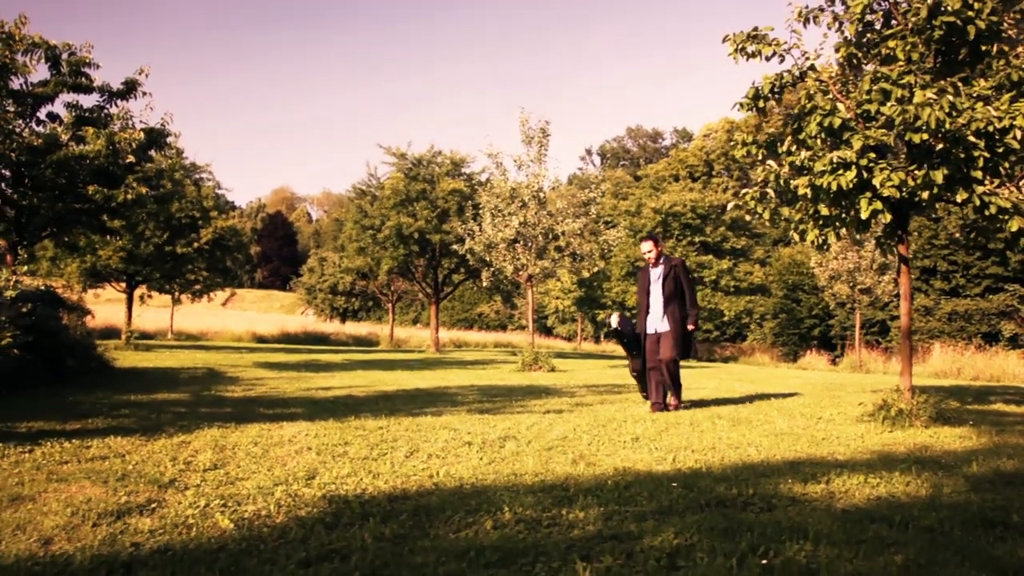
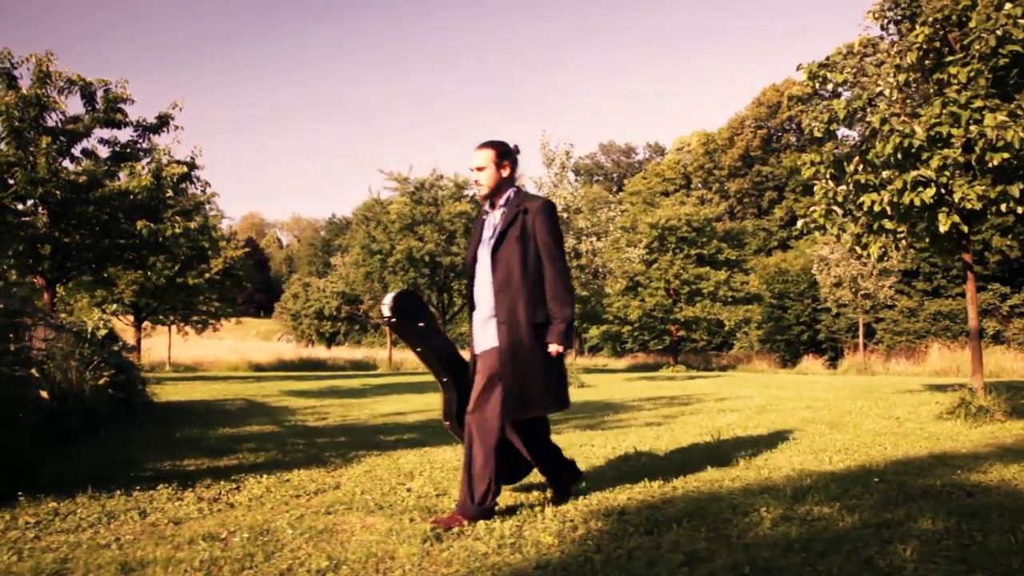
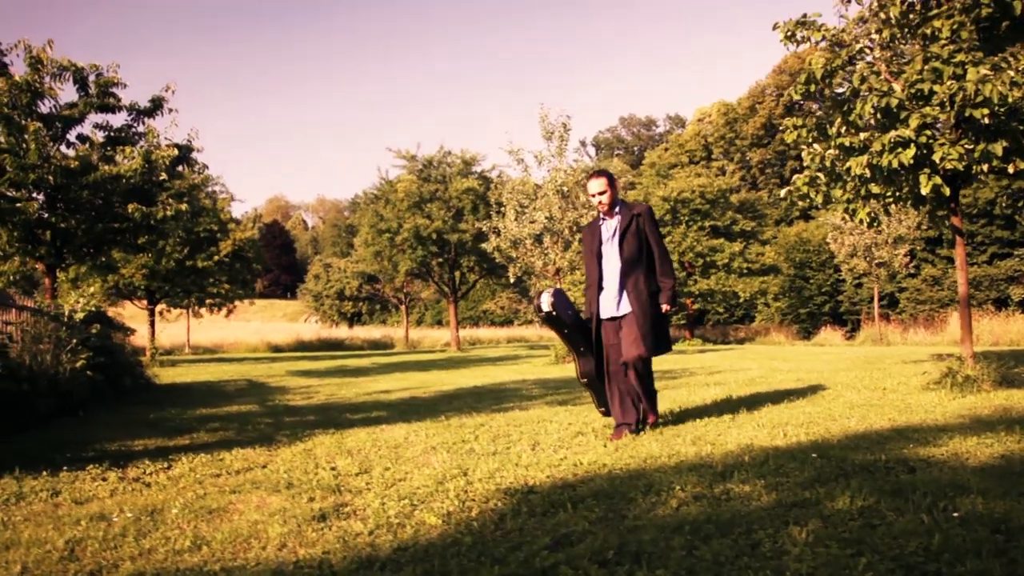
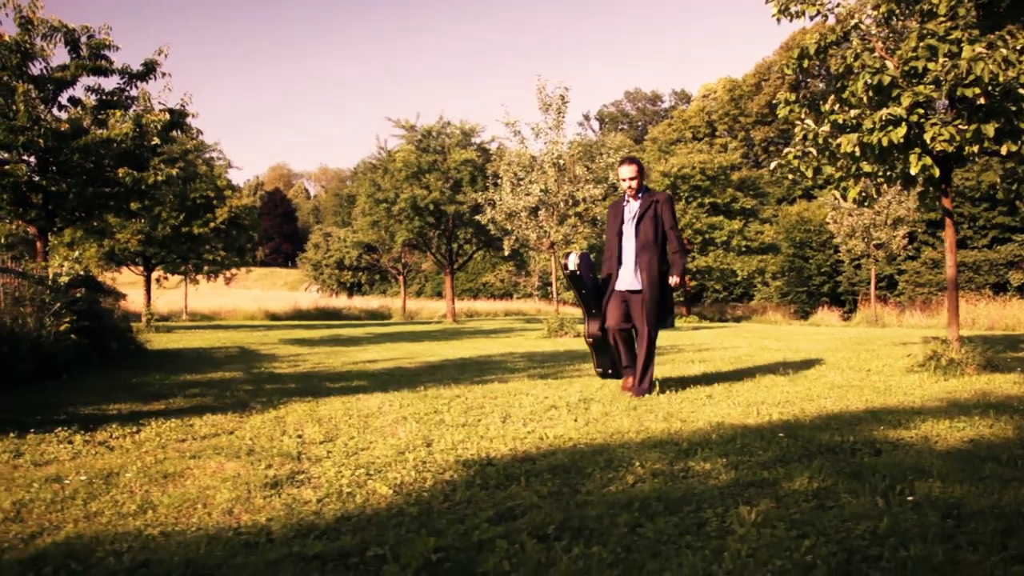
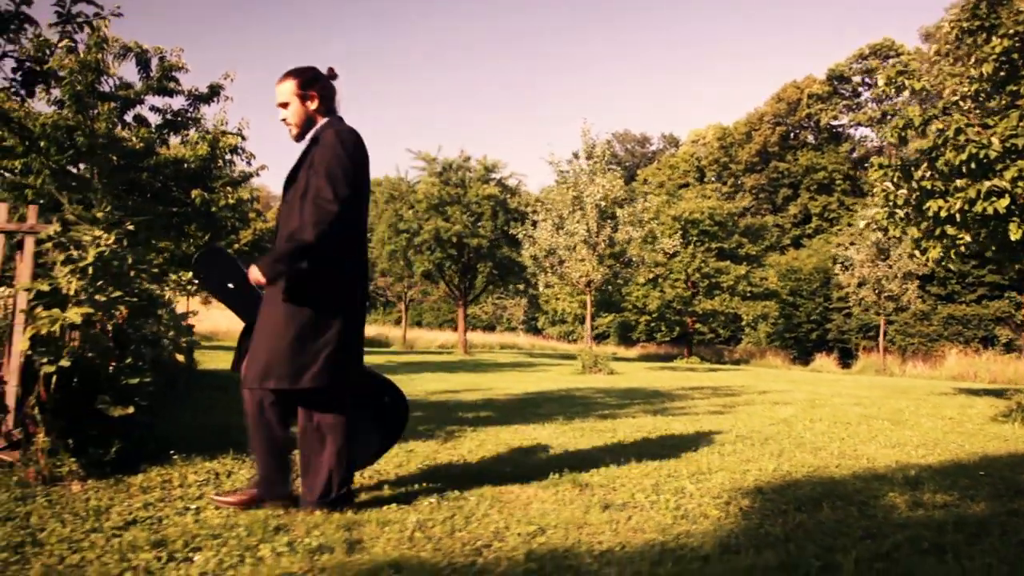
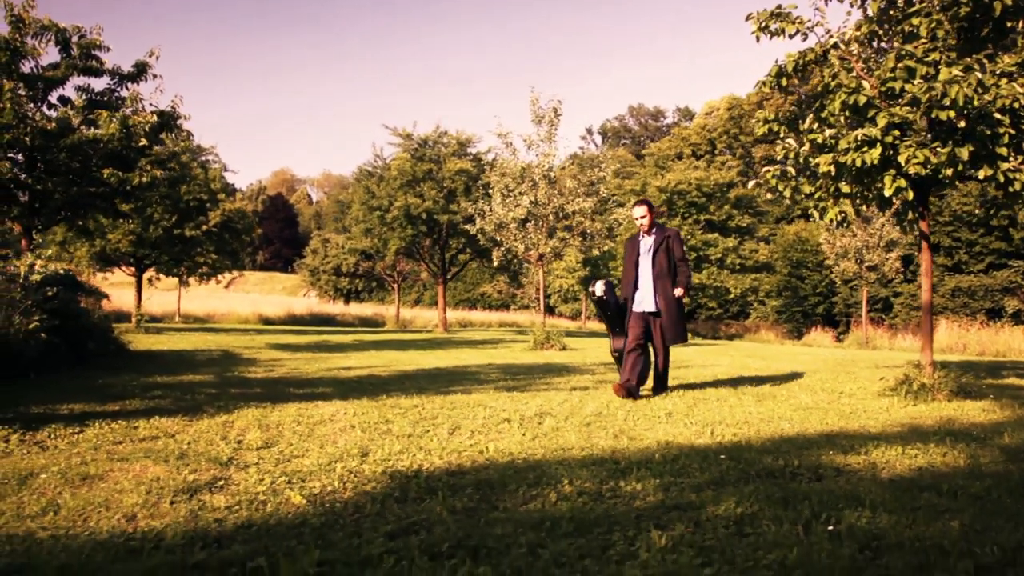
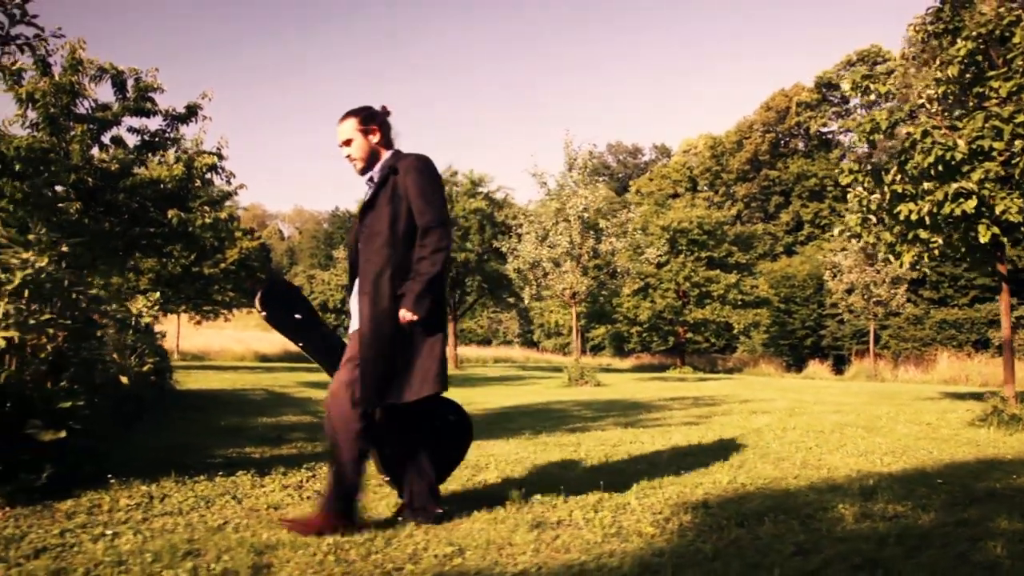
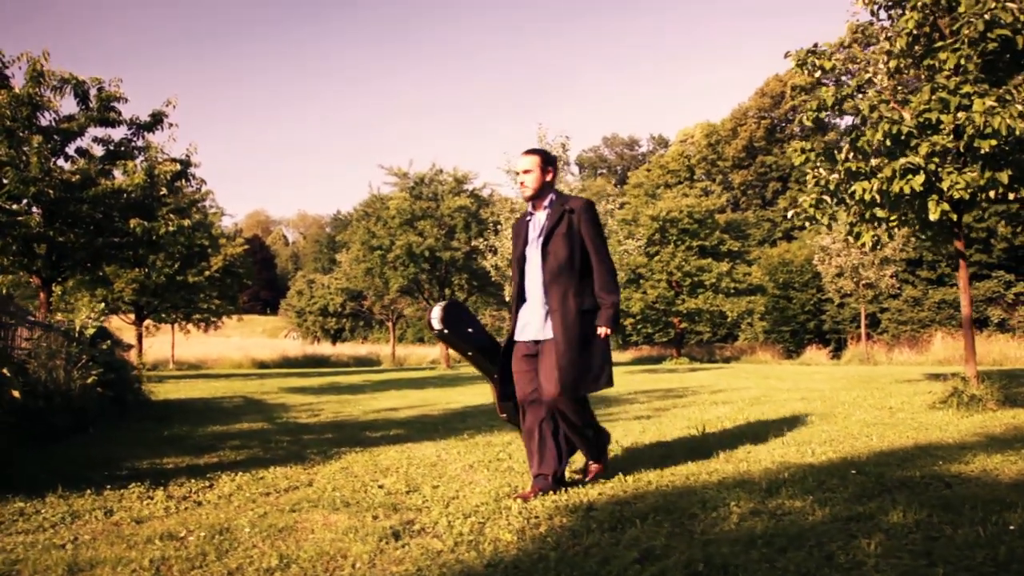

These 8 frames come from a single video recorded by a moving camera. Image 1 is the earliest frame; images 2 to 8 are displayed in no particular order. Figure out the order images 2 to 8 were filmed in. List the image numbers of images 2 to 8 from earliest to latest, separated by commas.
6, 4, 3, 8, 2, 7, 5
